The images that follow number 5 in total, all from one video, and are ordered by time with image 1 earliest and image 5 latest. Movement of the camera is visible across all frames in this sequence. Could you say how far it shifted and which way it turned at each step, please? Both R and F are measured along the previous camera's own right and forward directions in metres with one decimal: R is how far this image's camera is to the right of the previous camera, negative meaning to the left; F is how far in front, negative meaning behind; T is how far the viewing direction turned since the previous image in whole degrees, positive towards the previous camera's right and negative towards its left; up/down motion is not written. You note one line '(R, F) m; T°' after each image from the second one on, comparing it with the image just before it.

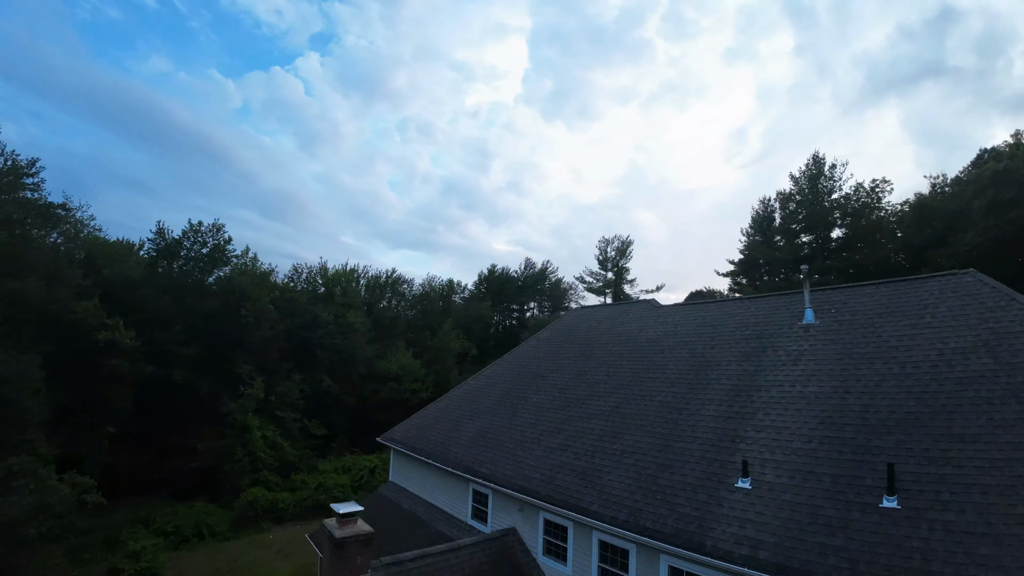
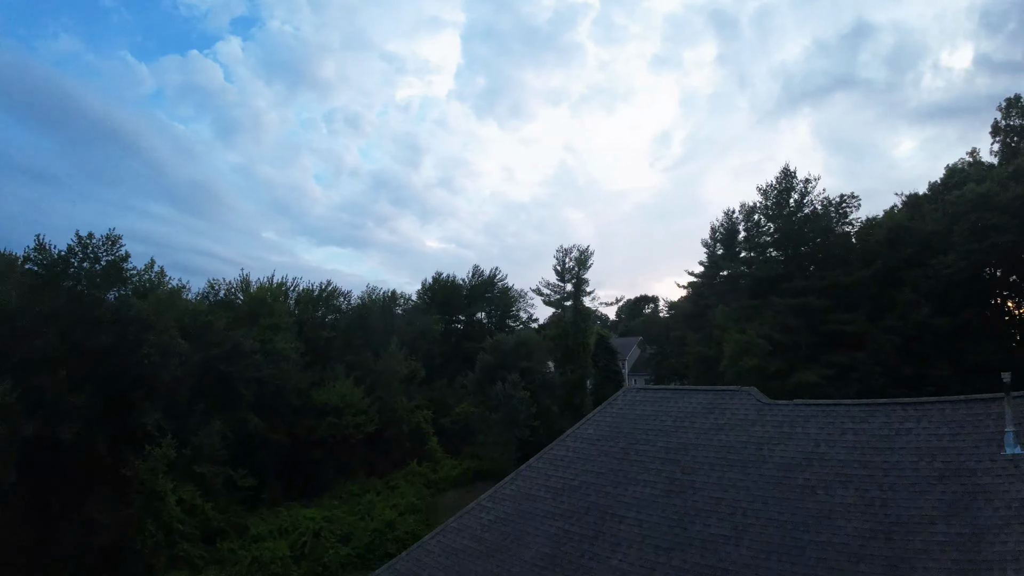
(-1.4, +3.0) m; +7°
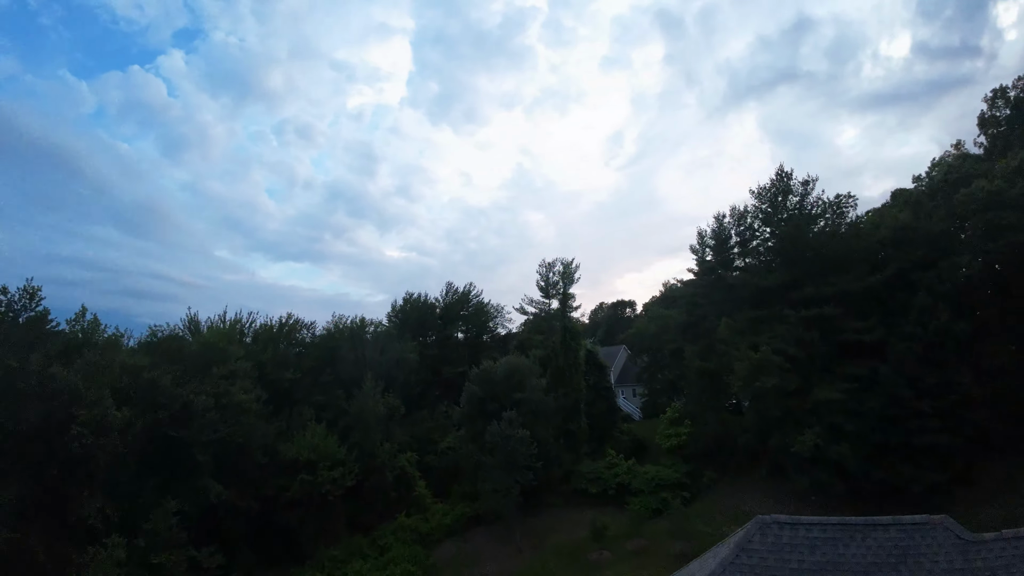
(-1.1, +2.4) m; +4°
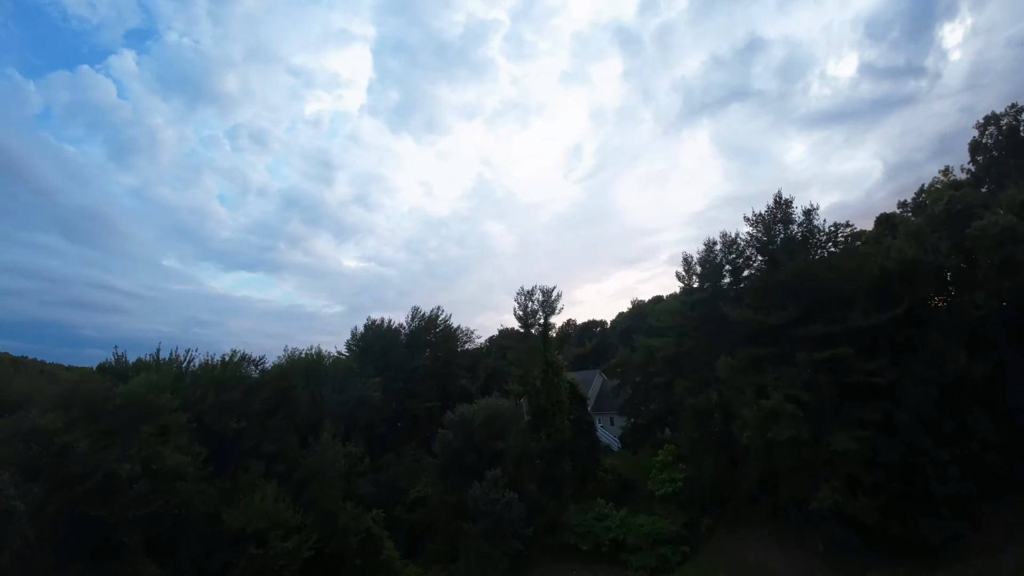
(-0.9, +2.6) m; +4°
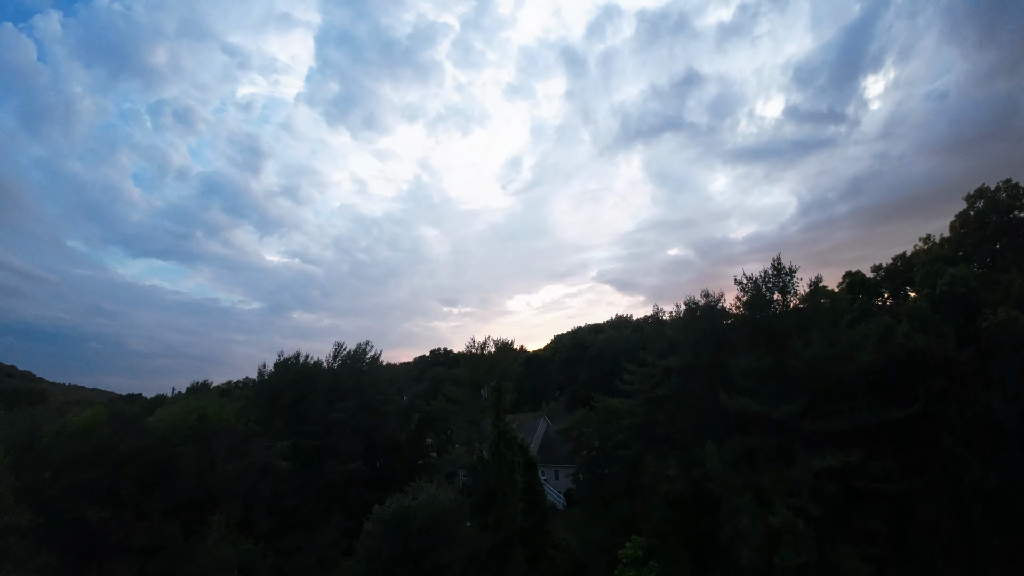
(-1.2, +4.3) m; +7°
